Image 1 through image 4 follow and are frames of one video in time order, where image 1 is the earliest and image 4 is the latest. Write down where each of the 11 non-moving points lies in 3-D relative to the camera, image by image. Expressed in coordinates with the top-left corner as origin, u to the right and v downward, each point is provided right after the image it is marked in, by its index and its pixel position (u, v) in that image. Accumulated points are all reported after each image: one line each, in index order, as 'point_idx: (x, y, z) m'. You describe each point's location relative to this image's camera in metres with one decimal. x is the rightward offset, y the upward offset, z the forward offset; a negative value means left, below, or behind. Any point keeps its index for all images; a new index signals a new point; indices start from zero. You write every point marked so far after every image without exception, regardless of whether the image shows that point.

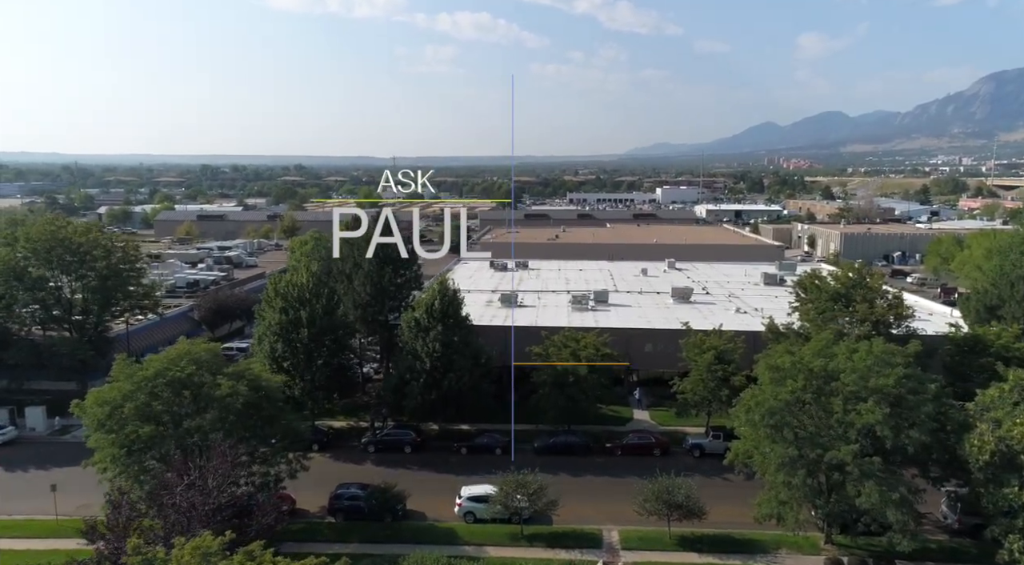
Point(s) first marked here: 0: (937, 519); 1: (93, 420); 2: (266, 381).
0: (+11.4, -6.3, +17.1) m
1: (-10.5, -3.4, +15.9) m
2: (-7.1, -2.8, +18.3) m
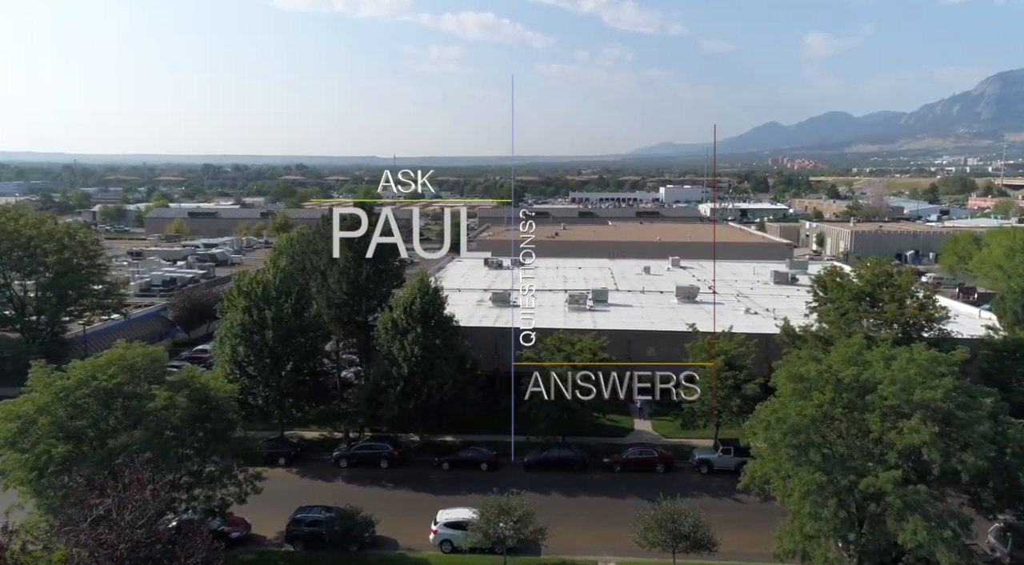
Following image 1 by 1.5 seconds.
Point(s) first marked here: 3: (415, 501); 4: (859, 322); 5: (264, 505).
0: (+10.9, -6.3, +14.8) m
1: (-10.9, -3.3, +13.7) m
2: (-7.5, -2.7, +16.1) m
3: (-2.9, -6.5, +18.9) m
4: (+10.6, -1.2, +19.5) m
5: (-7.1, -6.4, +18.3) m
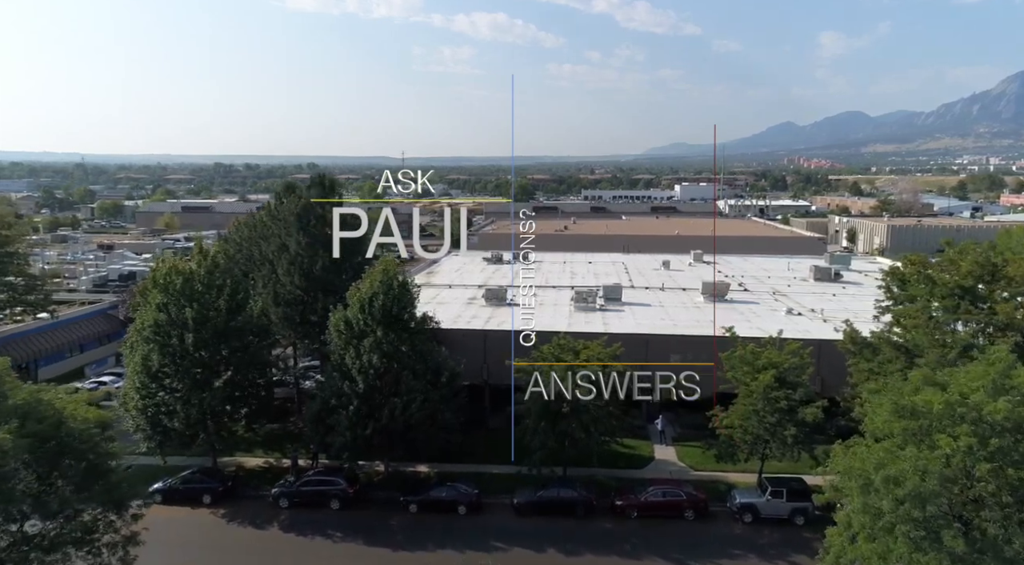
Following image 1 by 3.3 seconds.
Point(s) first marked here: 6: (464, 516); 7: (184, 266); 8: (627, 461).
0: (+10.5, -6.1, +9.9) m
1: (-11.4, -3.0, +9.3) m
2: (-8.0, -2.4, +11.6) m
3: (-3.3, -6.2, +14.3) m
4: (+10.3, -1.0, +14.7) m
5: (-7.6, -6.1, +13.9) m
6: (-1.2, -5.9, +16.2) m
7: (-9.0, +0.4, +17.5) m
8: (+3.4, -5.3, +18.8) m
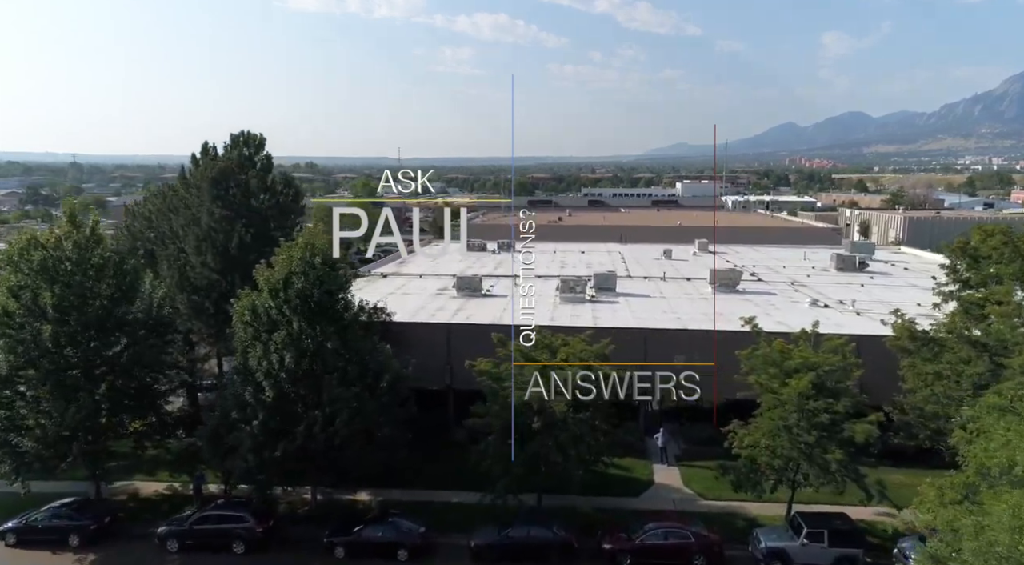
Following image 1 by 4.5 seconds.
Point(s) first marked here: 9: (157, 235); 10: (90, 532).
0: (+9.6, -5.6, +6.1) m
1: (-12.3, -2.6, +5.5) m
2: (-8.8, -2.0, +7.8) m
3: (-4.1, -5.8, +10.5) m
4: (+9.4, -0.6, +10.9) m
5: (-8.4, -5.7, +10.1) m
6: (-2.1, -5.5, +12.5) m
7: (-9.8, +0.9, +13.7) m
8: (+2.5, -4.8, +15.0) m
9: (-9.3, +1.2, +16.9) m
10: (-8.5, -5.0, +12.9) m
